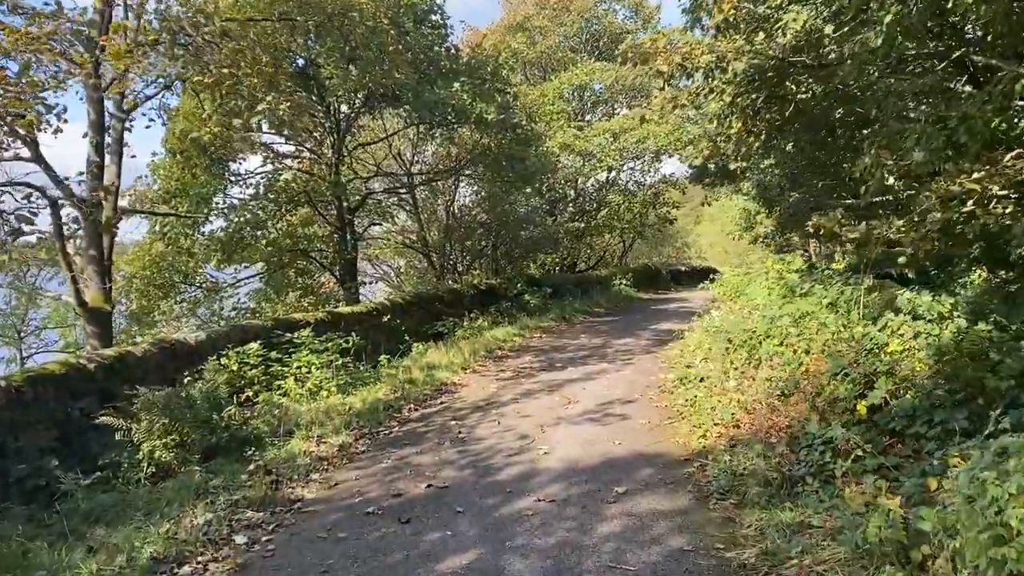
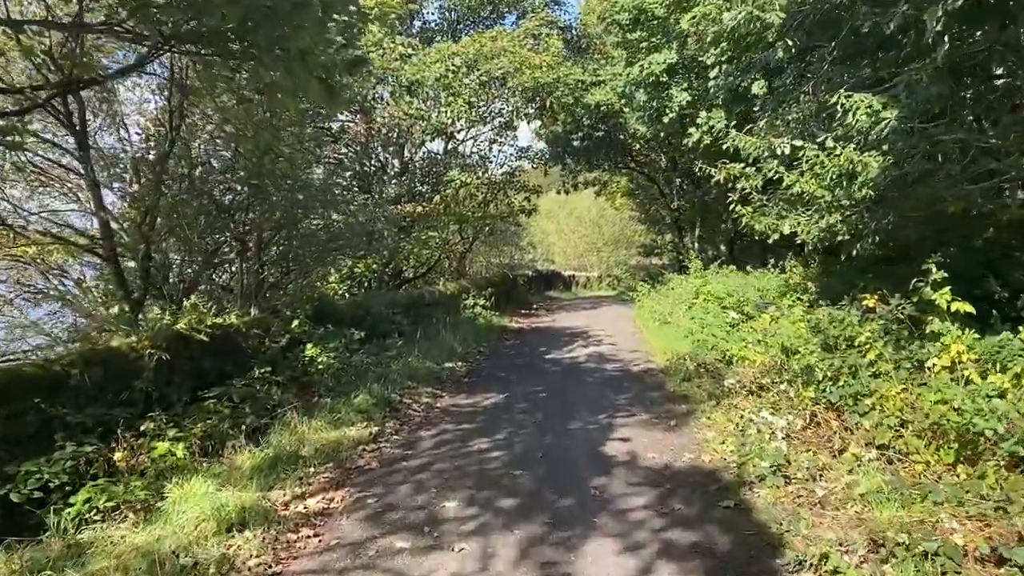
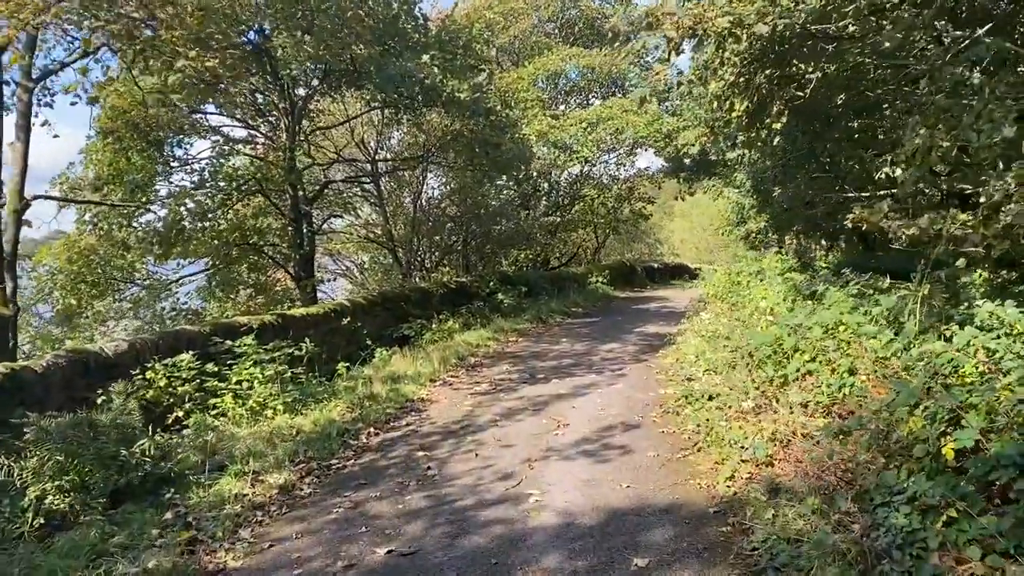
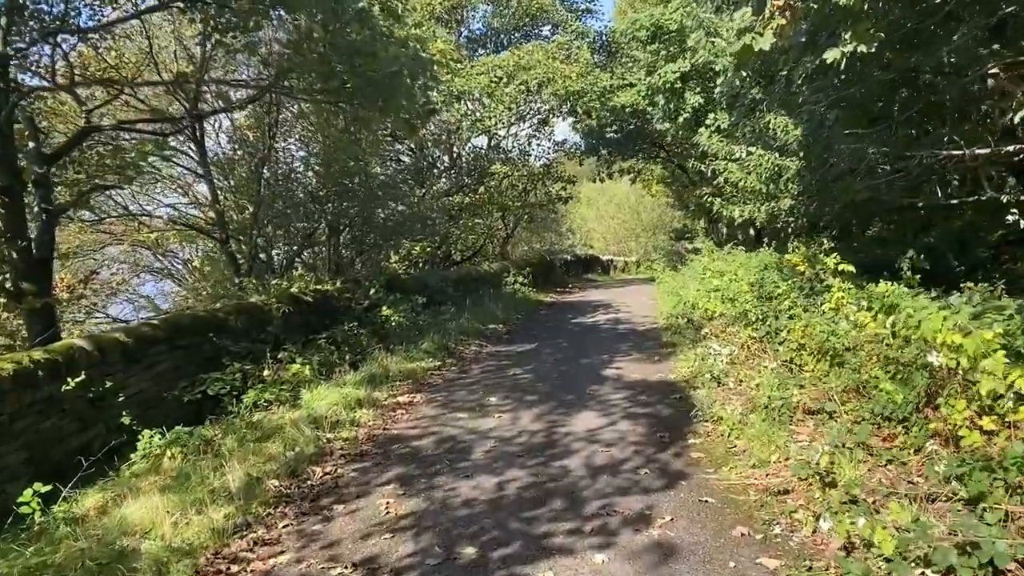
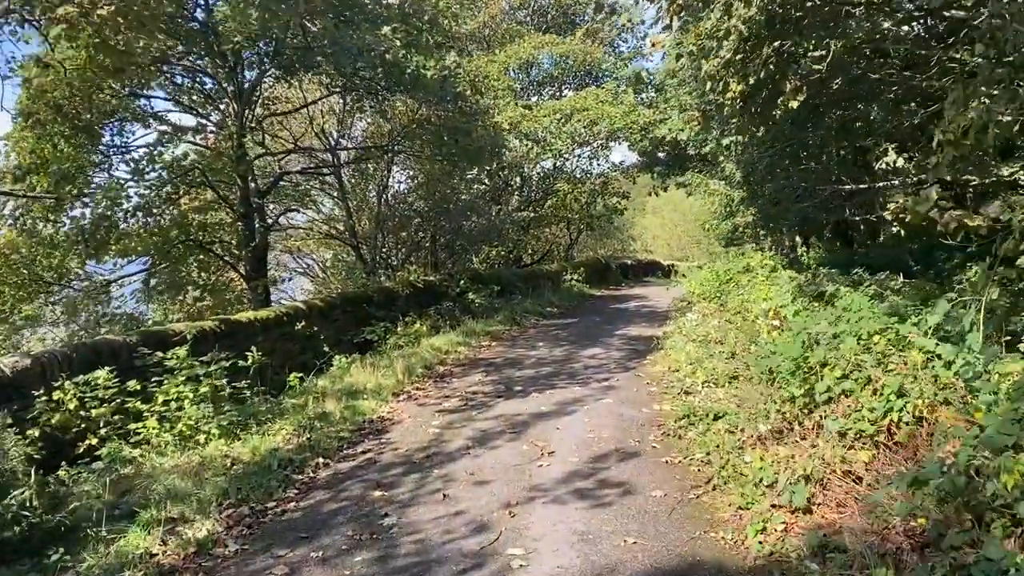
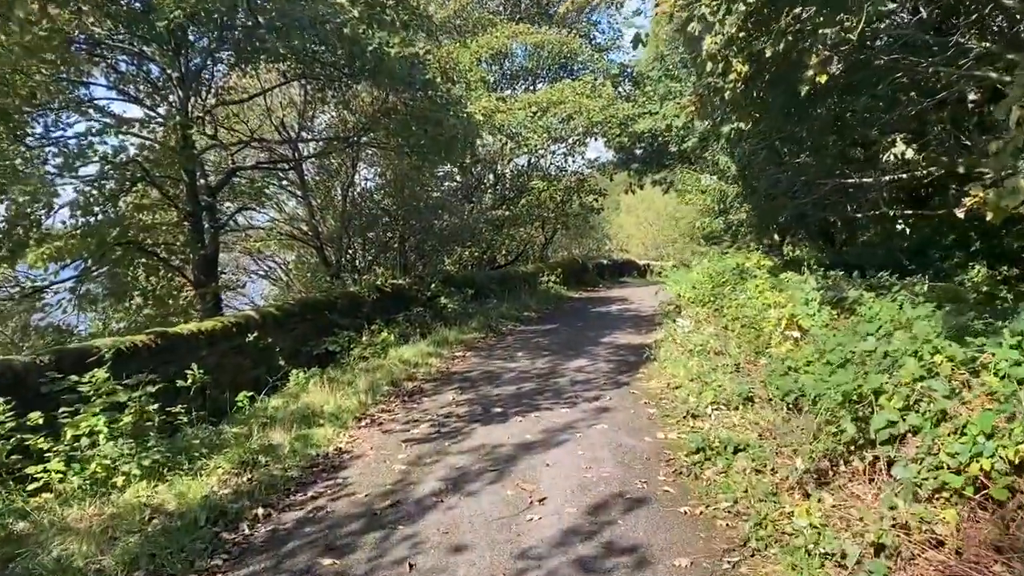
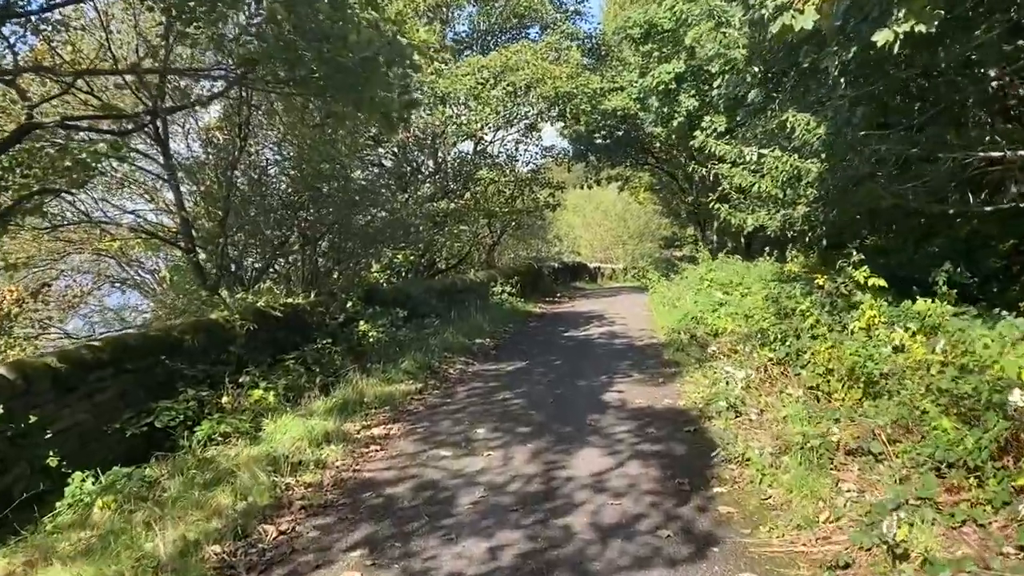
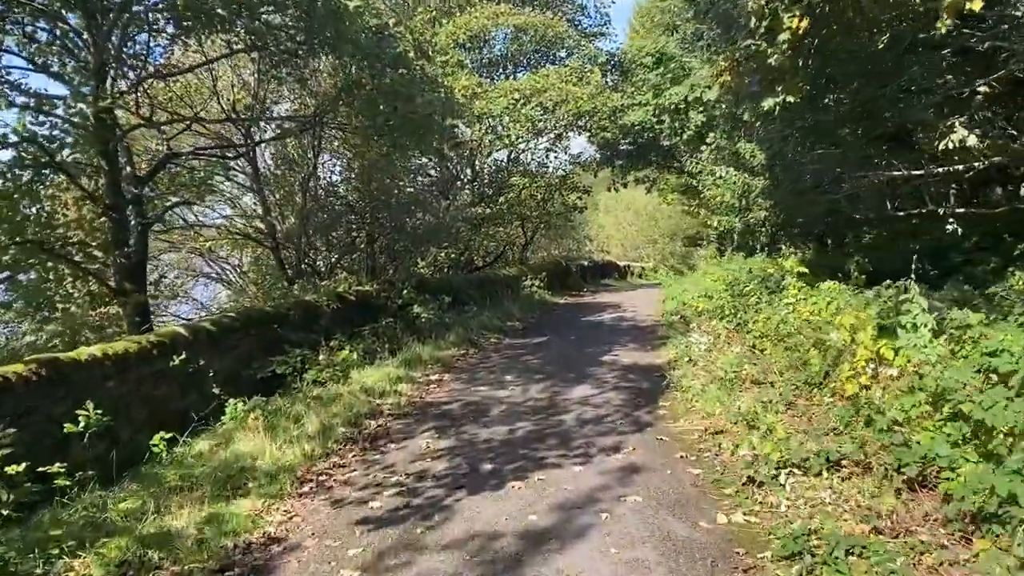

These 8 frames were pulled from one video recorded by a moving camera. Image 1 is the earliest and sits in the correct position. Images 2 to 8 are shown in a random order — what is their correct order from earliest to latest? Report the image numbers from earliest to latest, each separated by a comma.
3, 5, 6, 8, 4, 7, 2
